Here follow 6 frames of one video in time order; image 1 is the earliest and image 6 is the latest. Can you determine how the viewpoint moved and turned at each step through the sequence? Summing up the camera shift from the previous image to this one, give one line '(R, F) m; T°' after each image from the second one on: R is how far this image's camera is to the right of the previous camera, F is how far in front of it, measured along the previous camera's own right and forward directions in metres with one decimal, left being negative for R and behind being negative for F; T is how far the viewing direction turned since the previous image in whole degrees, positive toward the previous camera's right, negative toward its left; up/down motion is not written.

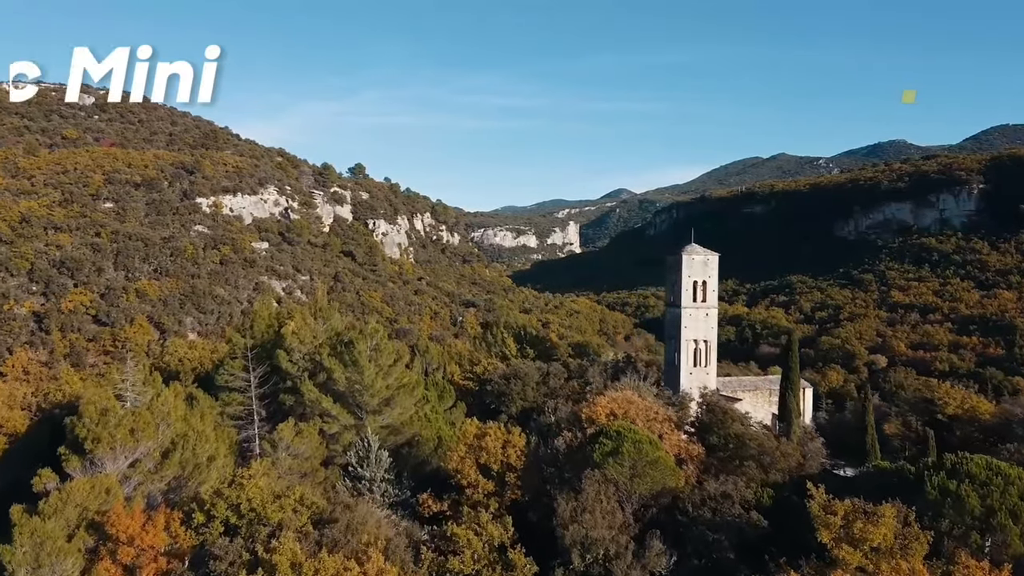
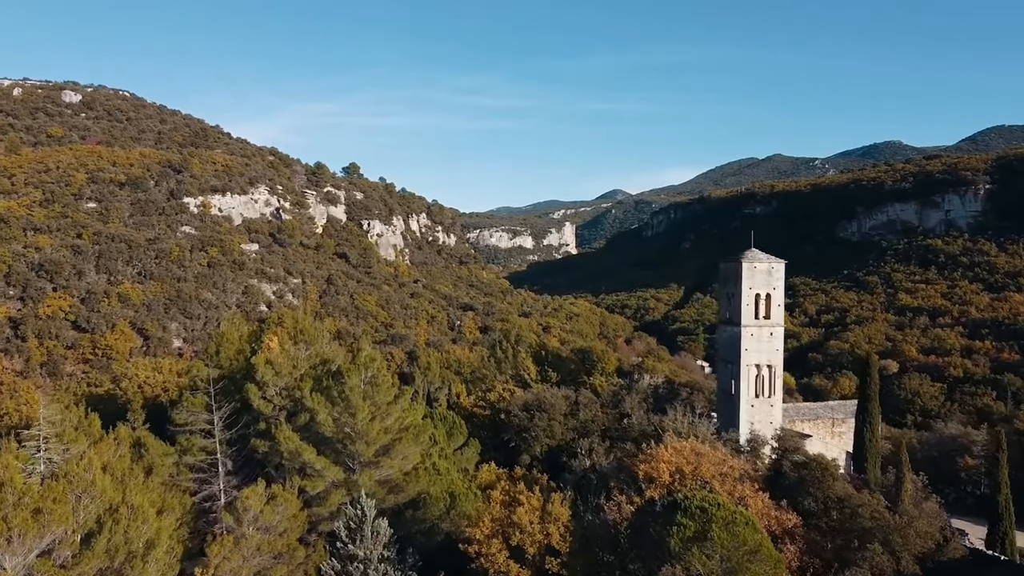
(-0.3, +1.4) m; 0°
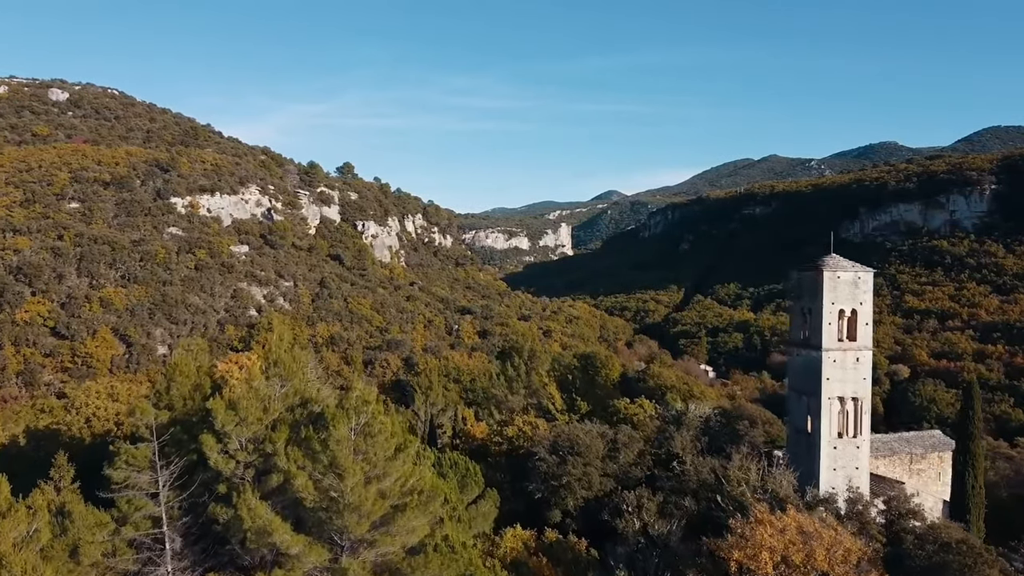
(-0.3, +1.3) m; 0°
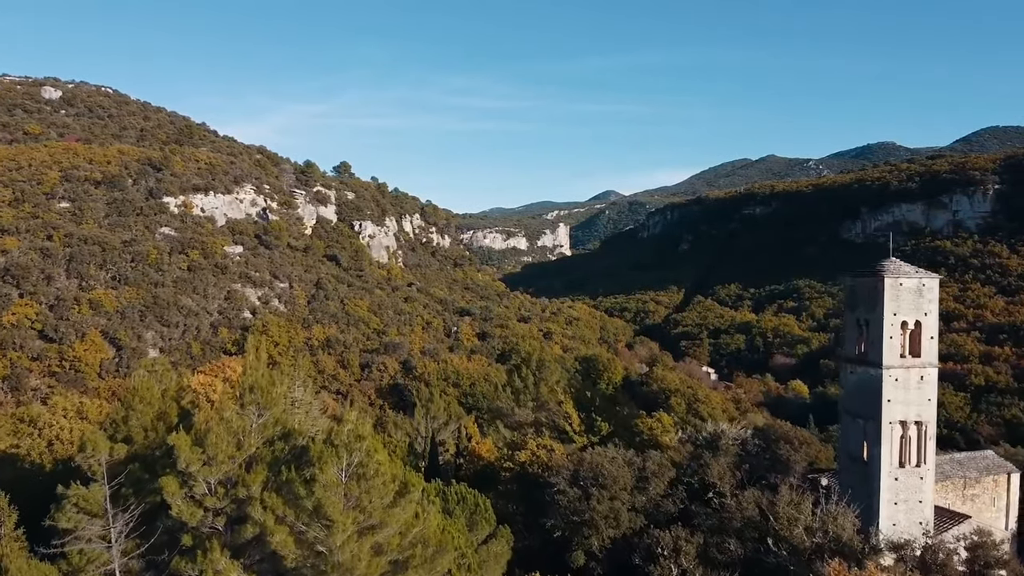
(-0.2, +0.7) m; 0°
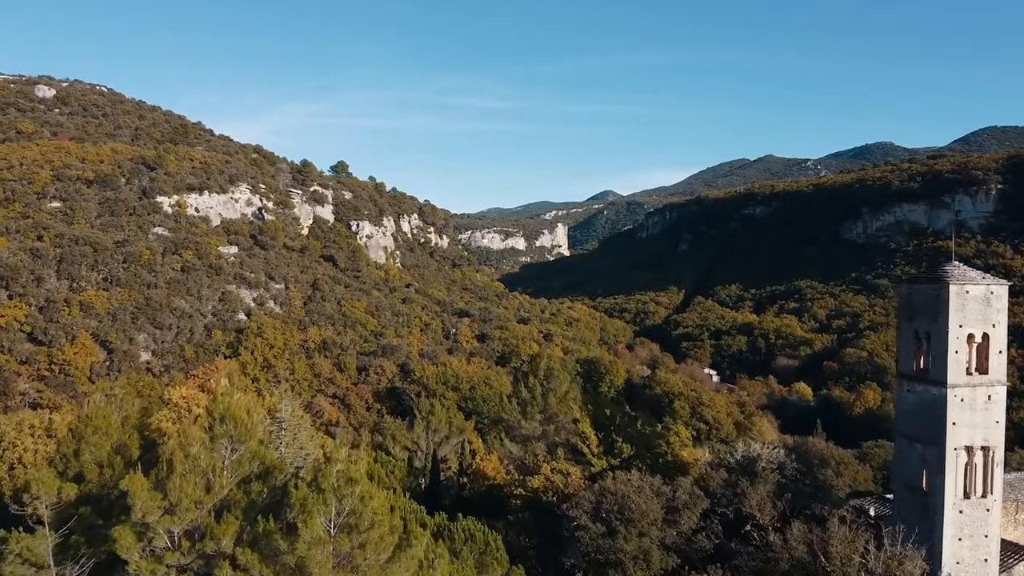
(-0.1, +0.6) m; 0°
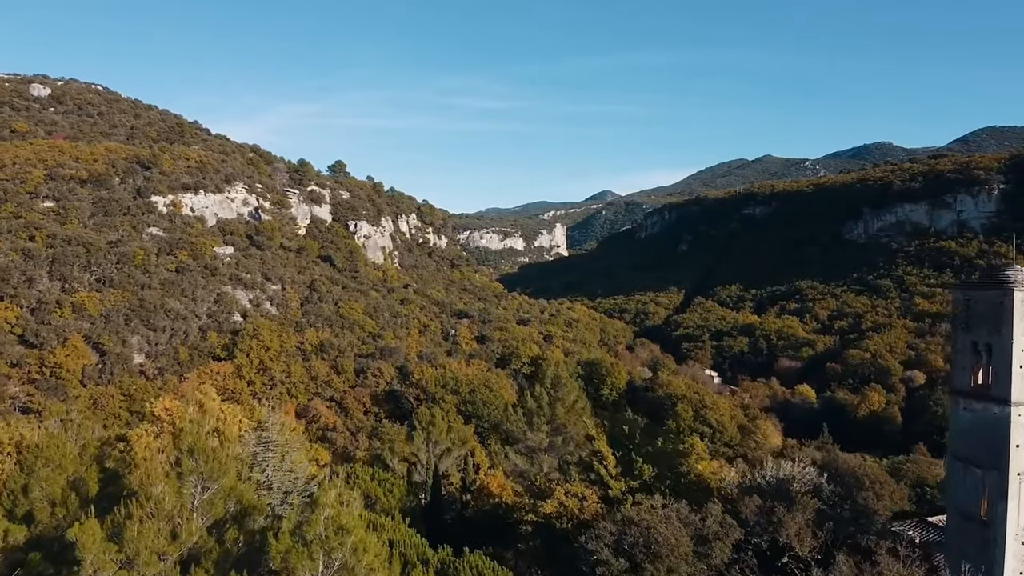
(-0.1, +0.5) m; 0°
